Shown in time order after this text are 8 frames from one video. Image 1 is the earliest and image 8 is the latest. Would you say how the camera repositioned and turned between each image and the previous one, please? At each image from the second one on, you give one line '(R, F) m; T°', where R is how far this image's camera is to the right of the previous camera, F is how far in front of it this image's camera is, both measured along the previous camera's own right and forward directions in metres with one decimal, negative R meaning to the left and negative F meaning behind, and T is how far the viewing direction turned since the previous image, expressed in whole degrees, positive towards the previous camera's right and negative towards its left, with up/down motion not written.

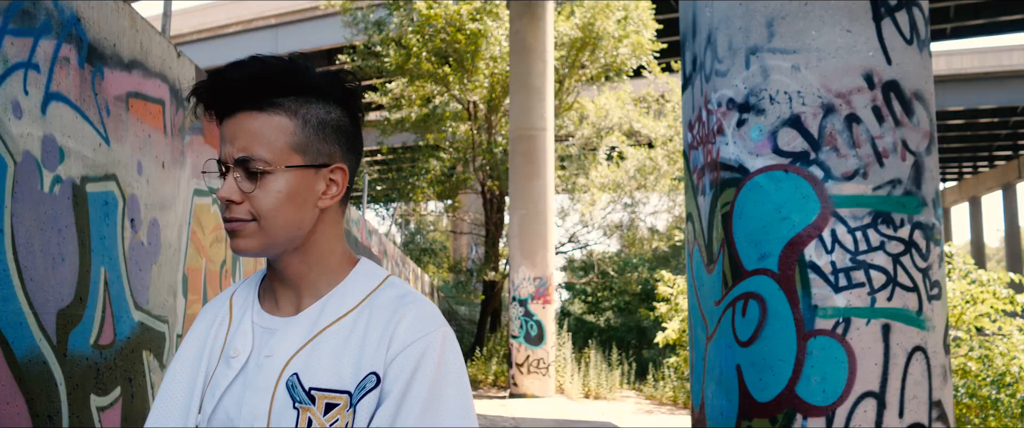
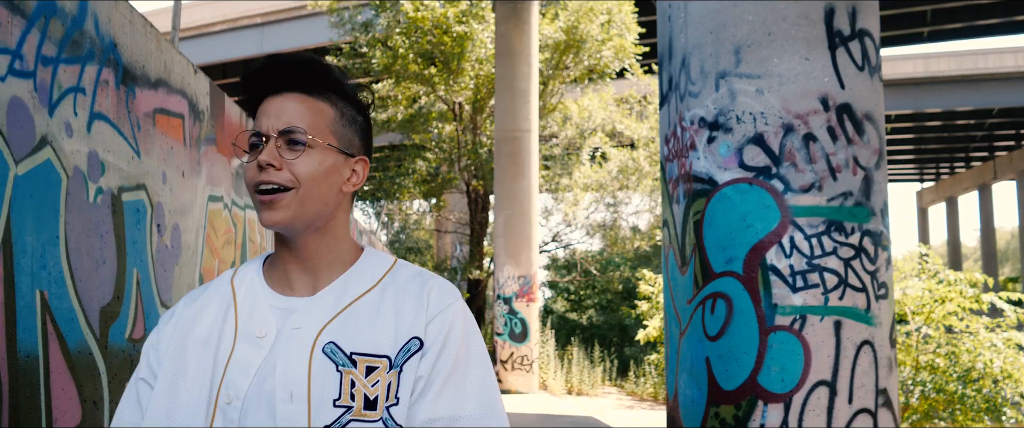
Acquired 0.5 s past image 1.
(0.0, -0.4) m; +1°
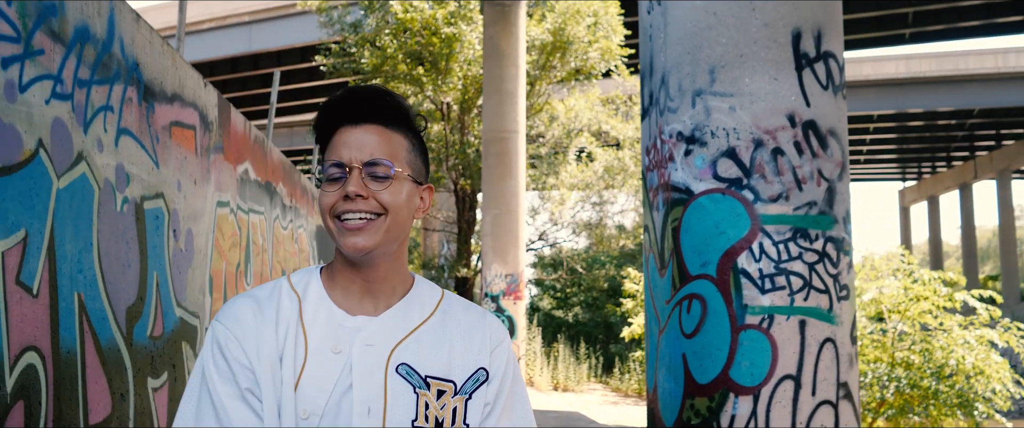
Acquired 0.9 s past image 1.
(0.0, -0.3) m; +1°
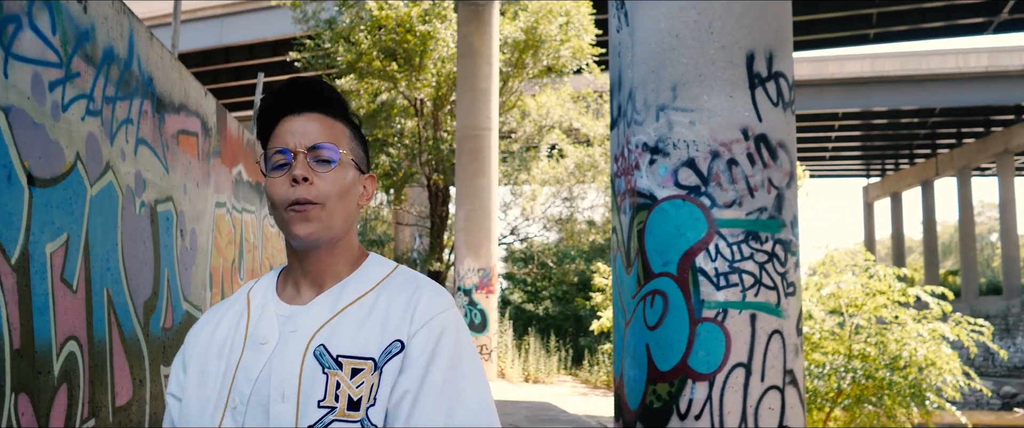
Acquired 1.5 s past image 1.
(-0.1, -0.4) m; +2°
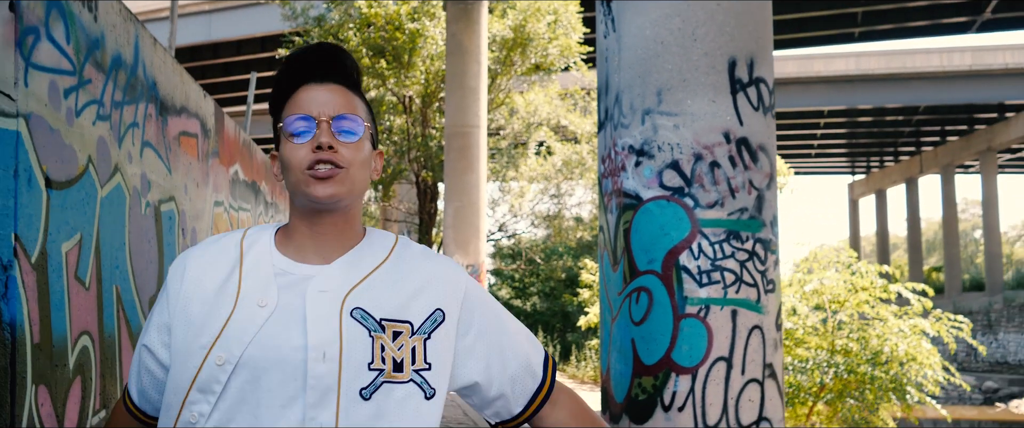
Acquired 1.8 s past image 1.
(0.0, -0.2) m; +1°
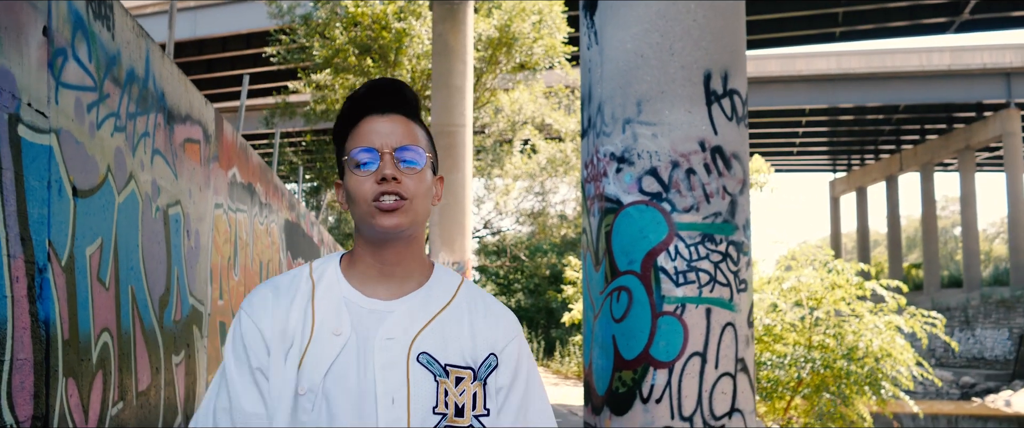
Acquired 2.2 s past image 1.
(0.0, -0.3) m; +1°
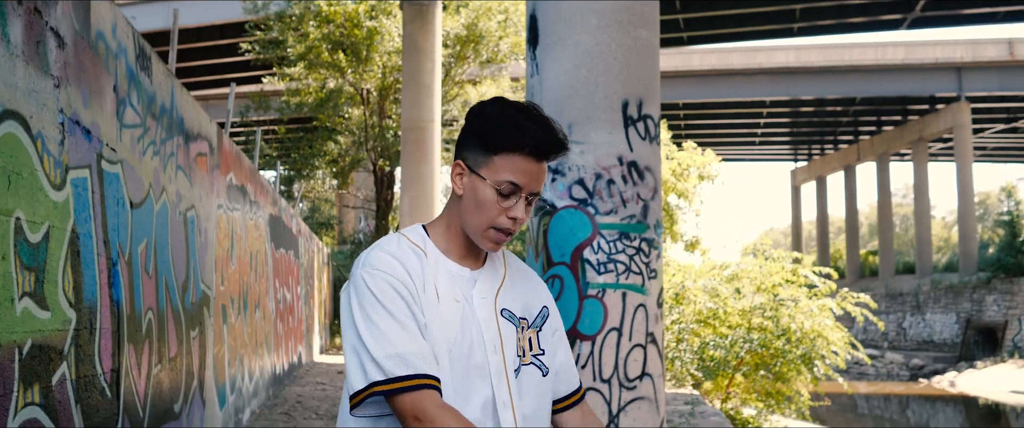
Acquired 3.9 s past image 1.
(+0.1, -1.2) m; +2°
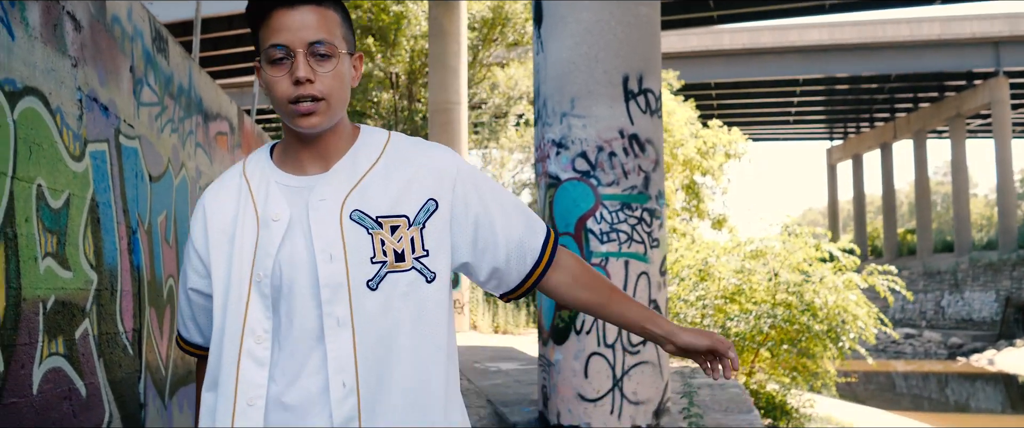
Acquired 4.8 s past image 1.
(+0.2, -0.2) m; -2°
